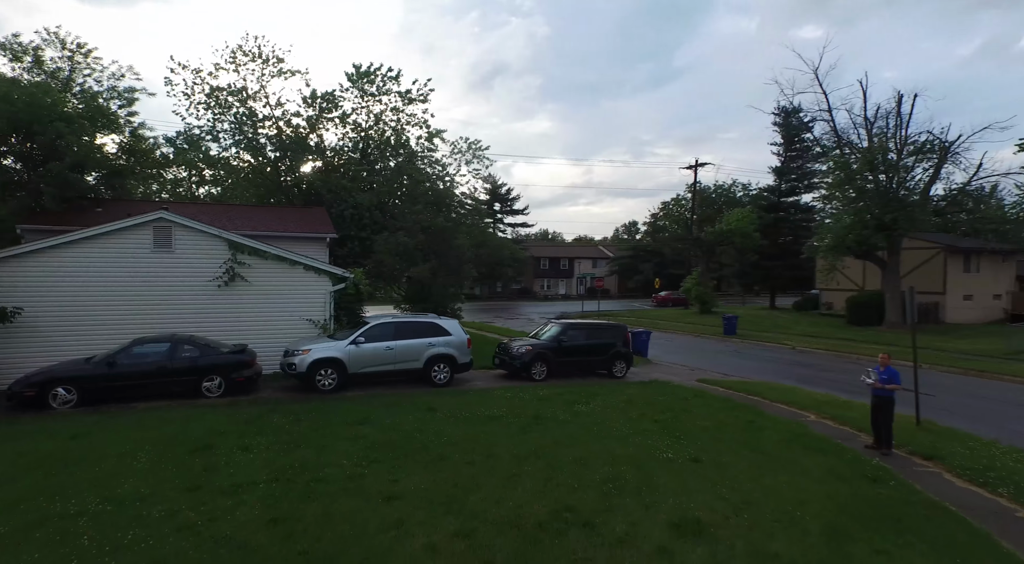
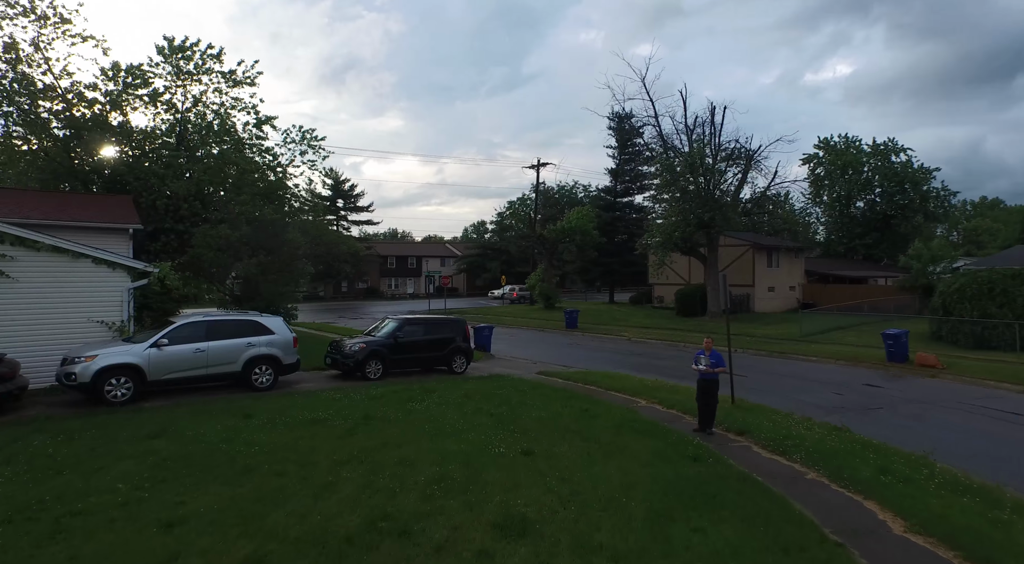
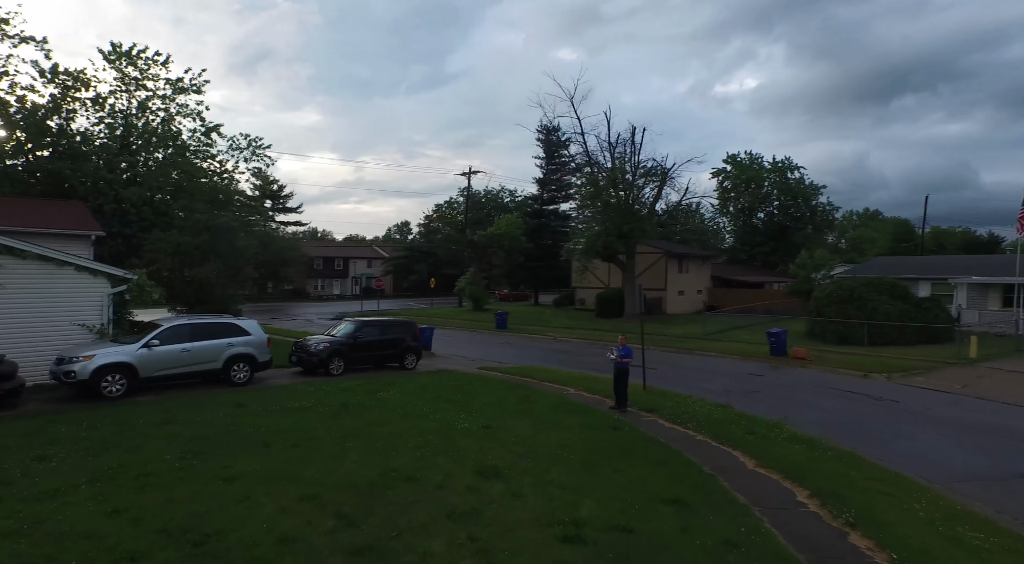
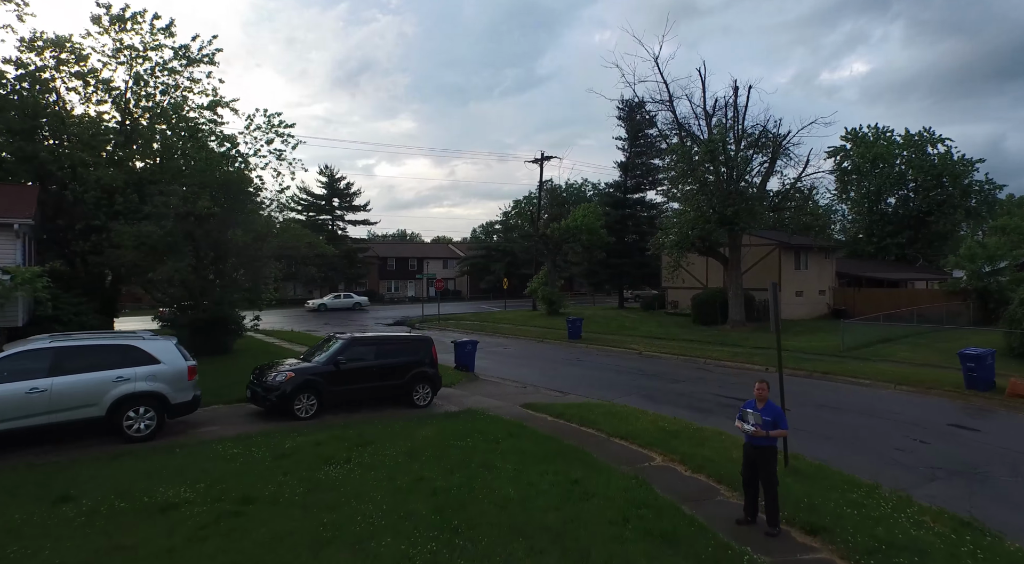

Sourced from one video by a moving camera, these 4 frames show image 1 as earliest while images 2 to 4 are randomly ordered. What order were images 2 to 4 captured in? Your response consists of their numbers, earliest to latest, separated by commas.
3, 2, 4
